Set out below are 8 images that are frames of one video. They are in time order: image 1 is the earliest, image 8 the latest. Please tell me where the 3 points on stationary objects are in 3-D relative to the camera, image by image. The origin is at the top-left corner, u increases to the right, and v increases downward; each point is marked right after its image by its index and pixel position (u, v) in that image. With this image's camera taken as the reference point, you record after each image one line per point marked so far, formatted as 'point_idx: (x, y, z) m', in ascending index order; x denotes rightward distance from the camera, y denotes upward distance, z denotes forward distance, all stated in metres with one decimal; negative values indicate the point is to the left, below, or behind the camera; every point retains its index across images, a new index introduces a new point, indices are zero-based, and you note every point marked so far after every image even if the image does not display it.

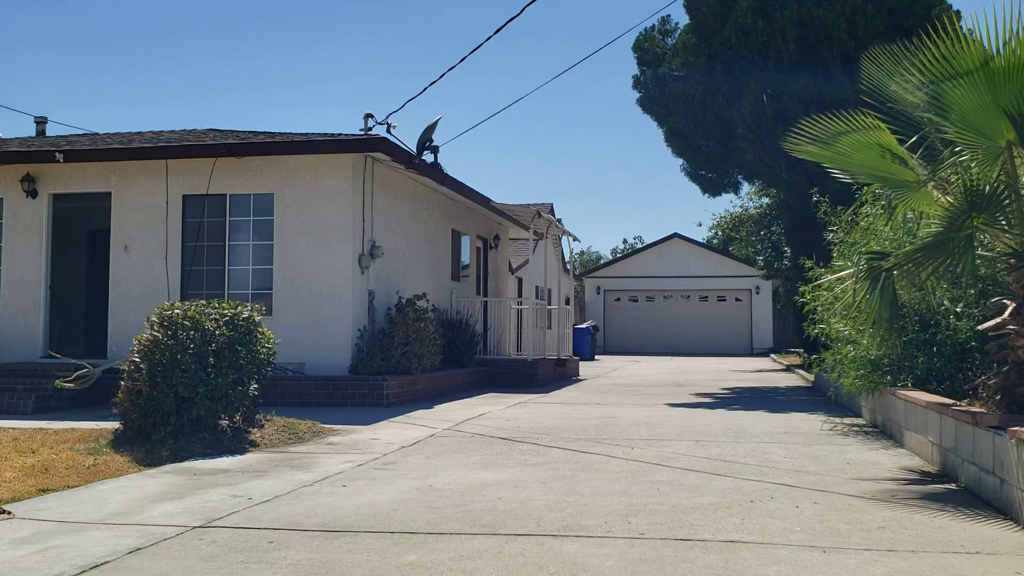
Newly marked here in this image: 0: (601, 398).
0: (+1.4, -1.8, +15.3) m
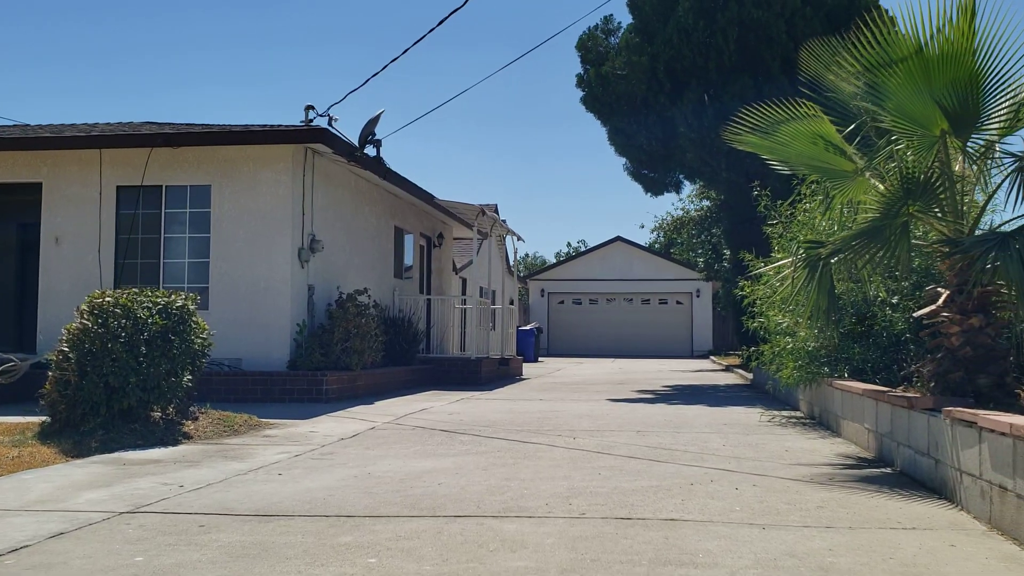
0: (+0.5, -1.7, +15.3) m
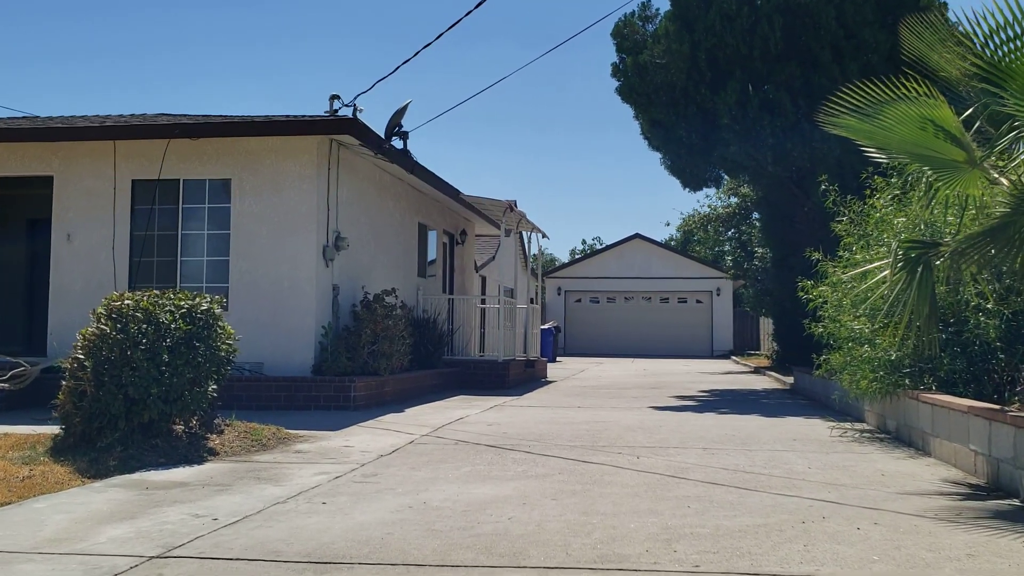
0: (+1.0, -1.7, +14.6) m
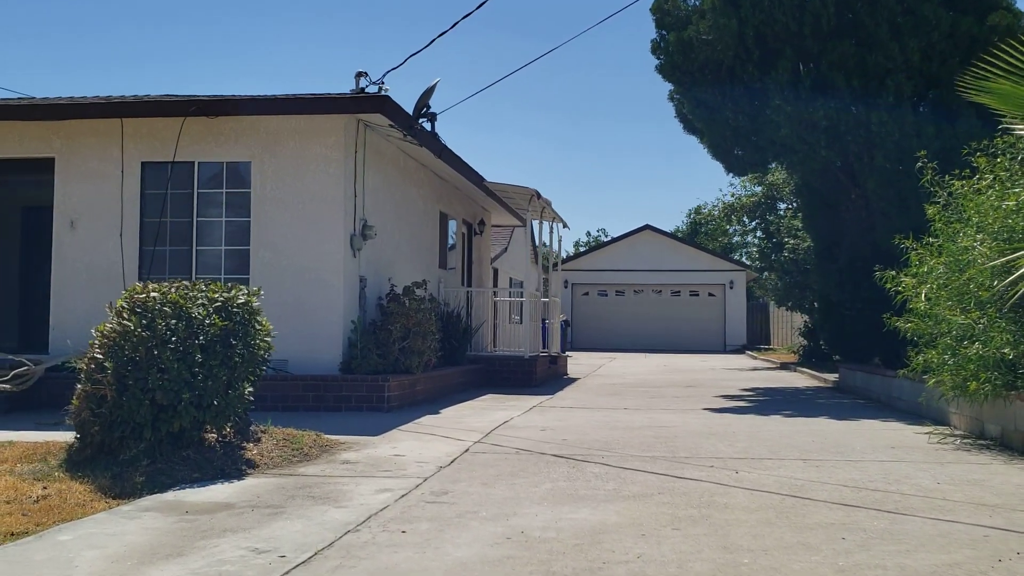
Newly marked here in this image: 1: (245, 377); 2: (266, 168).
0: (+1.5, -1.6, +13.6) m
1: (-2.0, -0.7, +7.4) m
2: (-3.0, +1.5, +11.8) m
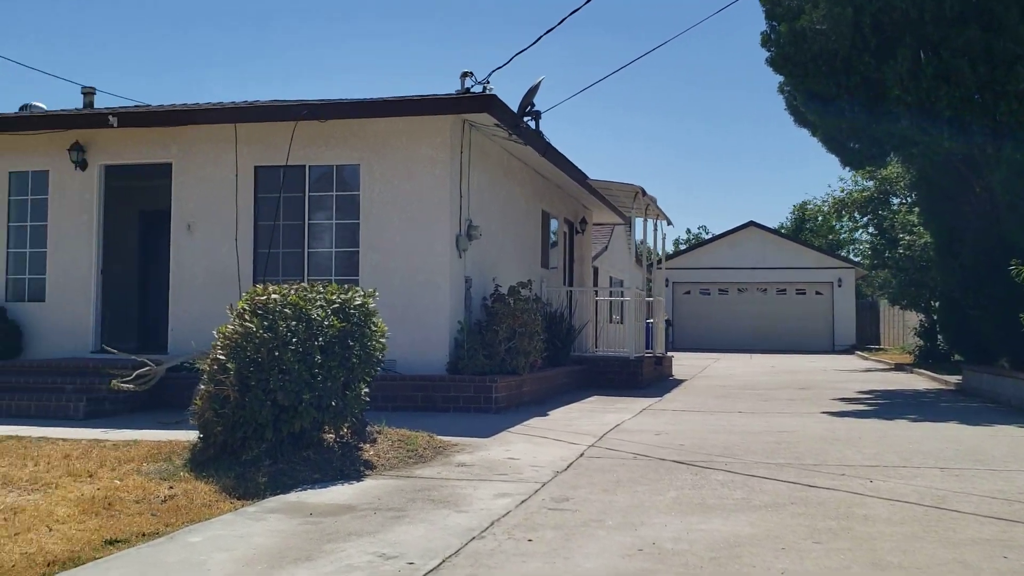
0: (+3.0, -1.6, +13.2) m
1: (-1.2, -0.7, +7.4) m
2: (-1.7, +1.5, +11.9) m
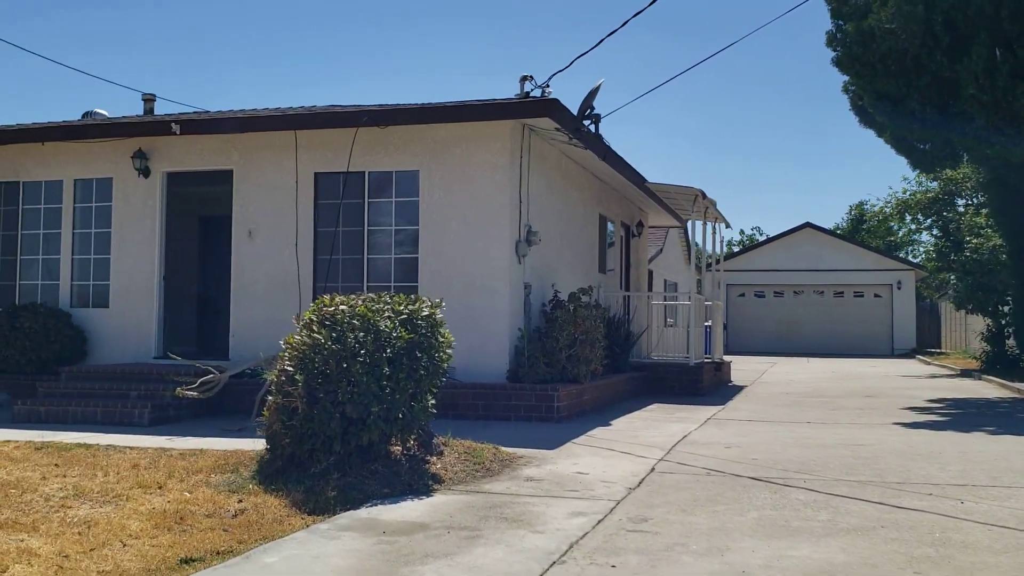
0: (+3.8, -1.7, +12.9) m
1: (-0.6, -0.8, +7.3) m
2: (-1.0, +1.4, +11.8) m
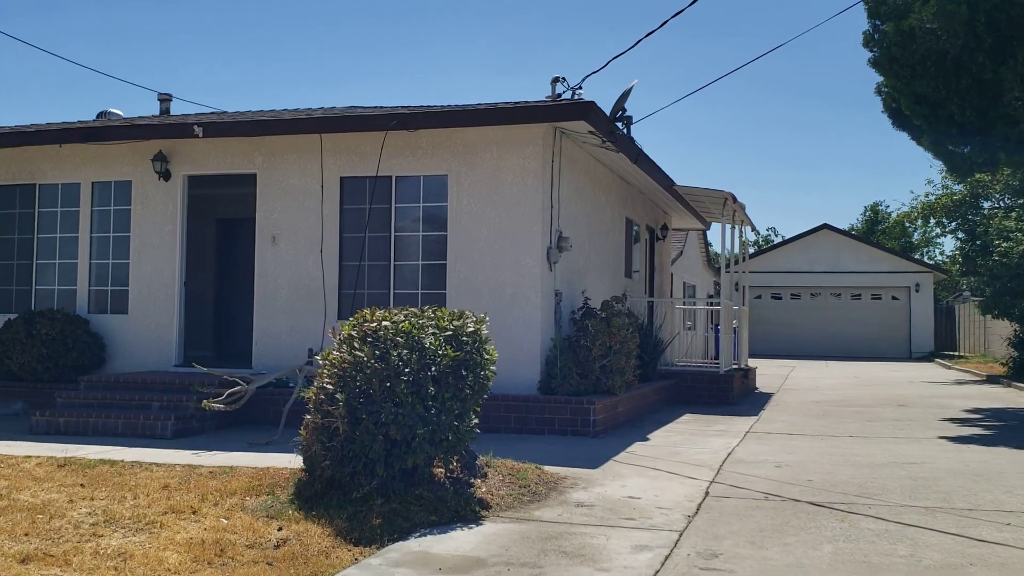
0: (+4.2, -1.8, +12.6) m
1: (-0.3, -0.9, +6.9) m
2: (-0.6, +1.3, +11.4) m
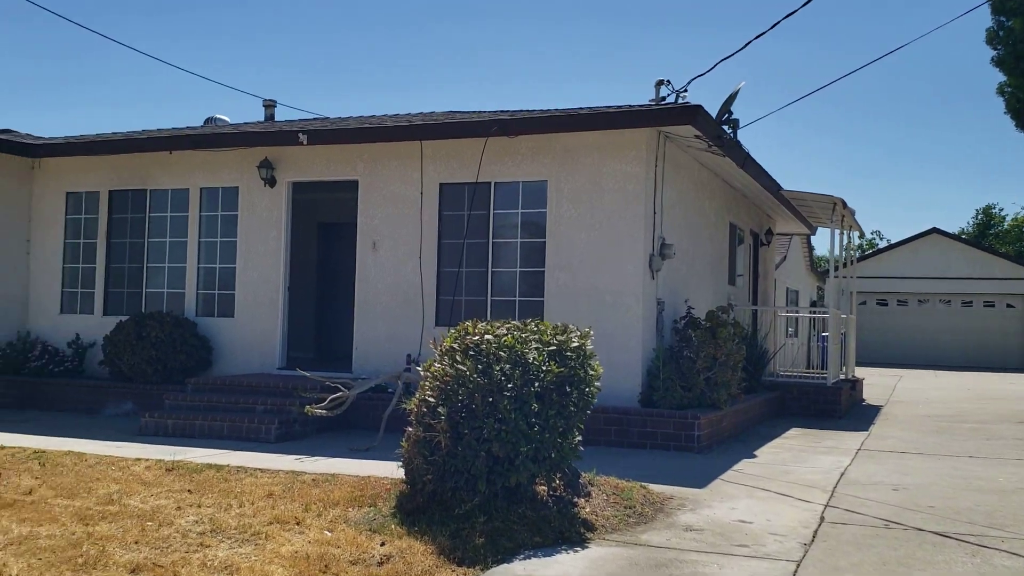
0: (+5.5, -1.9, +11.9) m
1: (+0.5, -1.0, +6.7) m
2: (+0.6, +1.2, +11.3) m
